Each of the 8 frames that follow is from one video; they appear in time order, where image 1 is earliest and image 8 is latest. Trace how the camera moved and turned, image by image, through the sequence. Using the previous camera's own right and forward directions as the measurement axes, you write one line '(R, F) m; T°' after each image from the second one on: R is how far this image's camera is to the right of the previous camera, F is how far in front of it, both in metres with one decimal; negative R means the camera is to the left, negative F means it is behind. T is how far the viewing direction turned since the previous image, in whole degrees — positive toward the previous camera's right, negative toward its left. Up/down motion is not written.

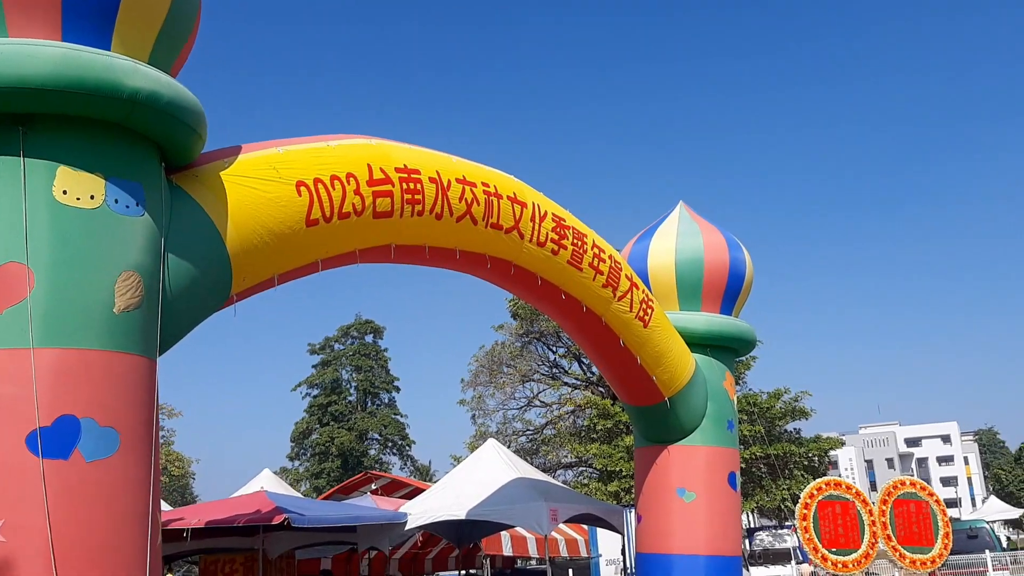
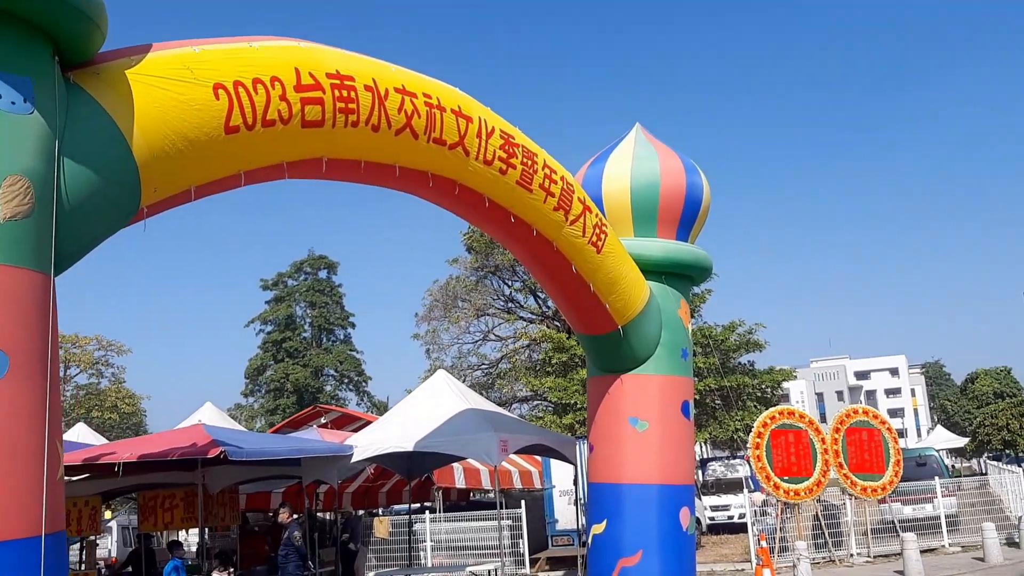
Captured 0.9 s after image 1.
(+0.1, +0.5) m; +3°
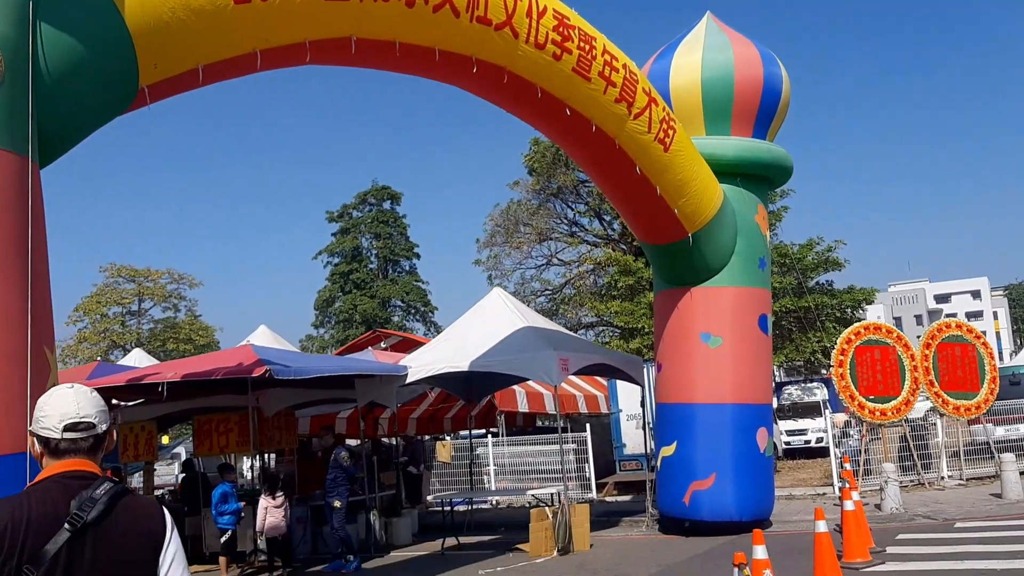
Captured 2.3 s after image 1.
(+0.1, +0.8) m; -4°
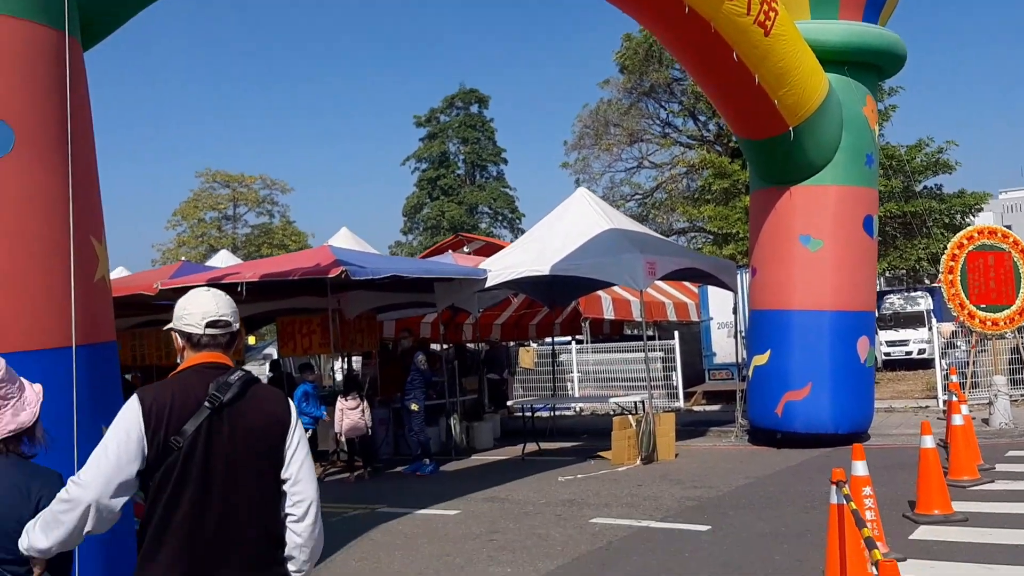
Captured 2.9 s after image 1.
(+0.1, +0.4) m; -6°
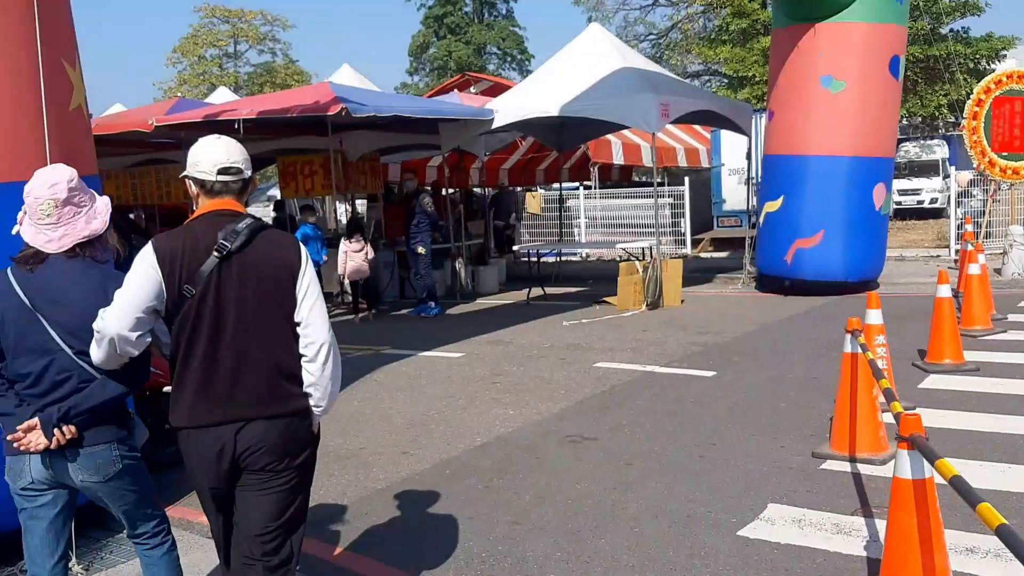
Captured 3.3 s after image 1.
(0.0, +0.2) m; 0°
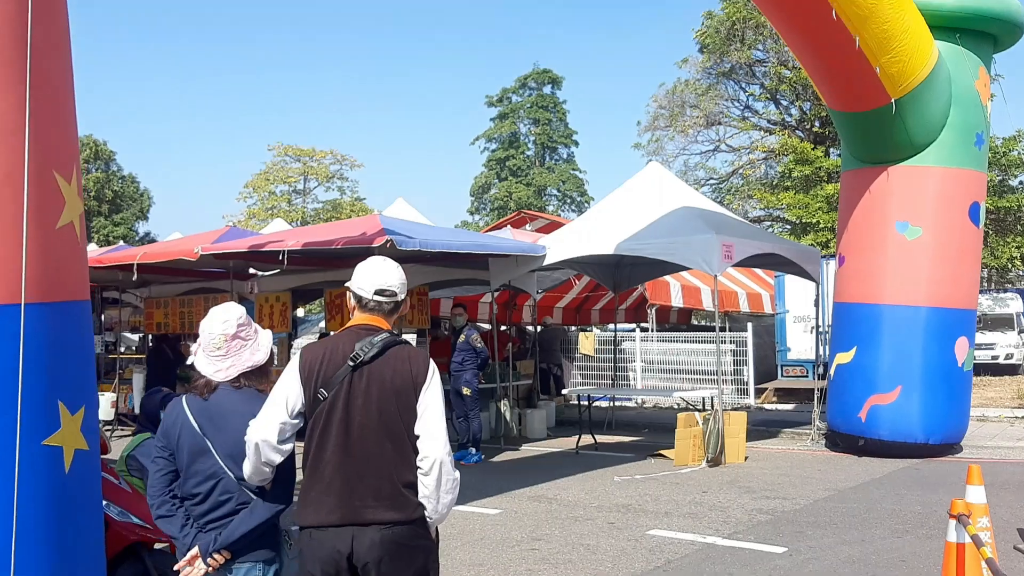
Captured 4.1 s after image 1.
(+0.1, +0.6) m; -4°
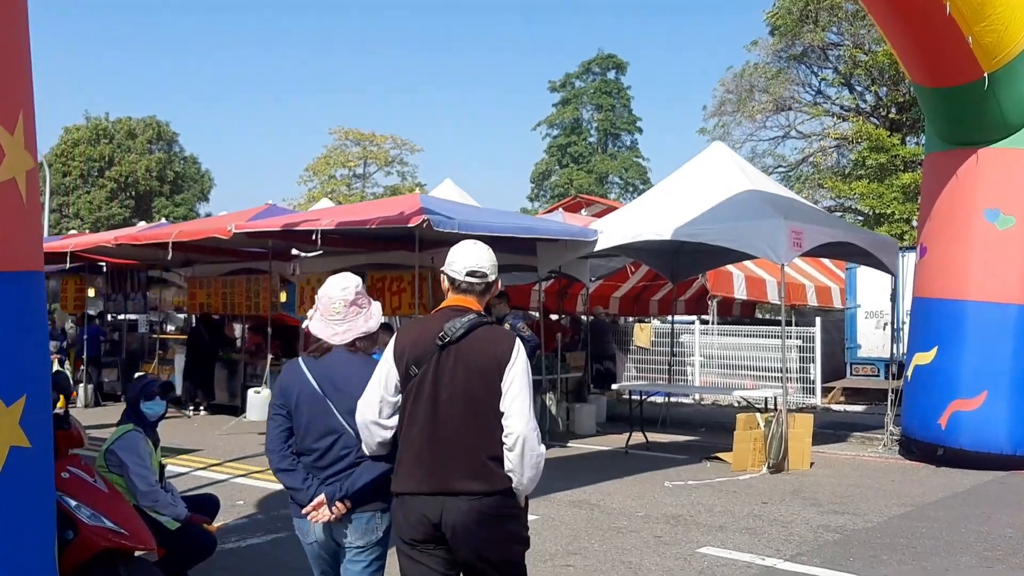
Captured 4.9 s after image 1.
(+0.1, +0.6) m; -4°
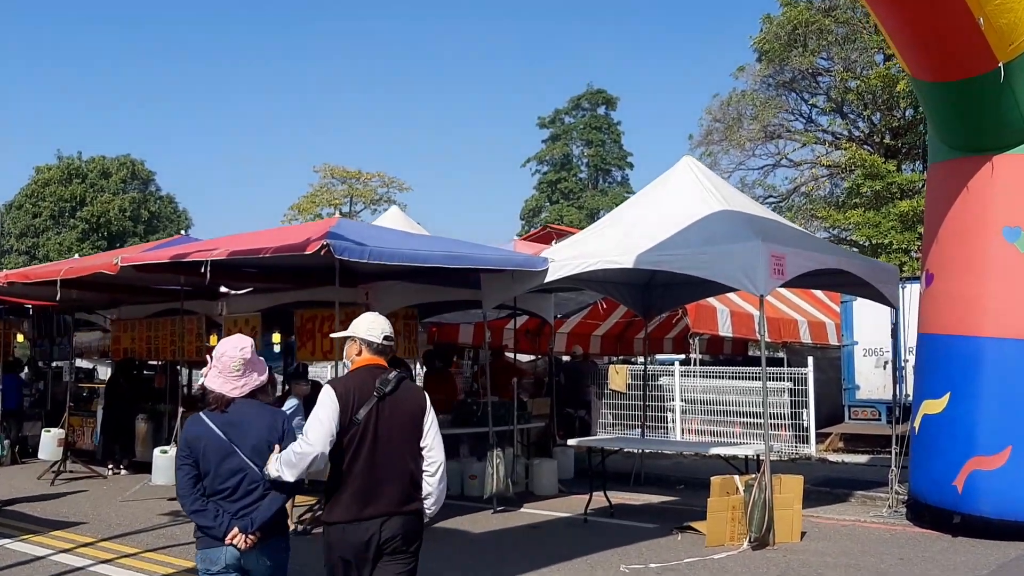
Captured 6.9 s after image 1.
(+0.5, +1.4) m; 0°
